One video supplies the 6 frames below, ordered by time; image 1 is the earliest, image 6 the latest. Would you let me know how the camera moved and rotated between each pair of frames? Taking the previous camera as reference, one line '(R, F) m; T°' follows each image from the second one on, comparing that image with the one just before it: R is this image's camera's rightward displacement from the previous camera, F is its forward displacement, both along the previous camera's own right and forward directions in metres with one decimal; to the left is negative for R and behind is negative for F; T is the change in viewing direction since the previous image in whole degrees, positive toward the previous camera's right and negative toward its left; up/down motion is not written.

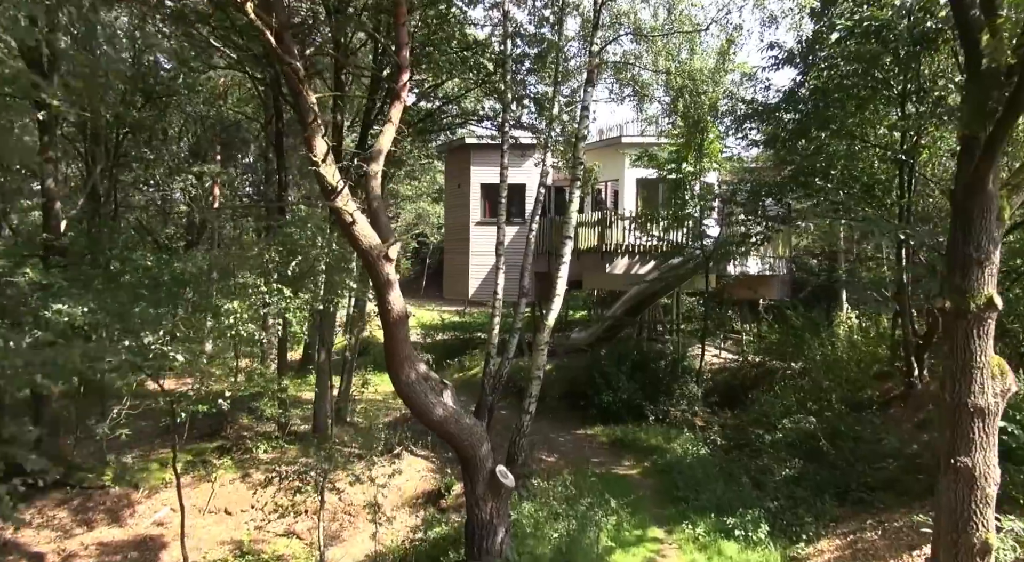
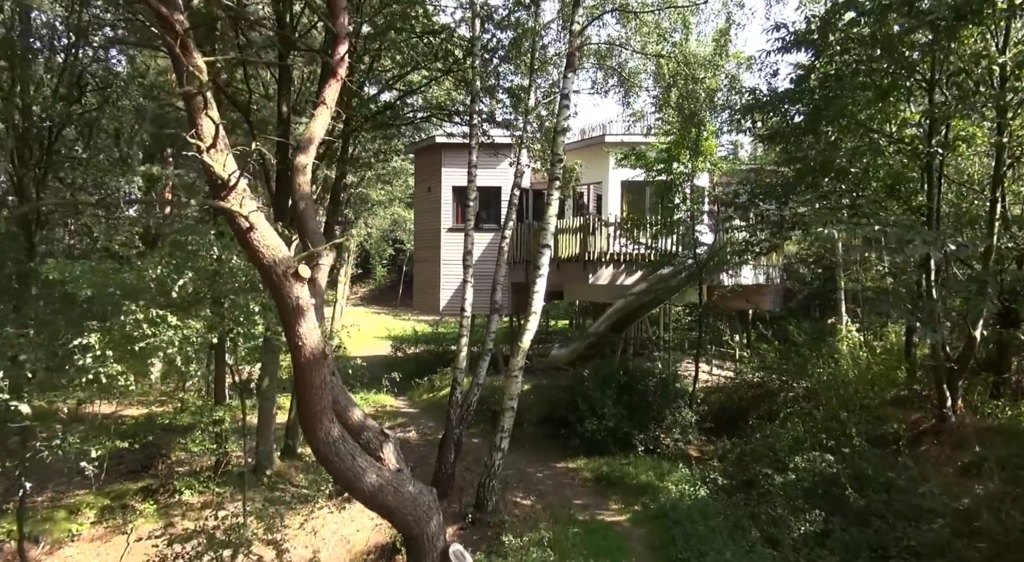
(+0.2, +1.5) m; +1°
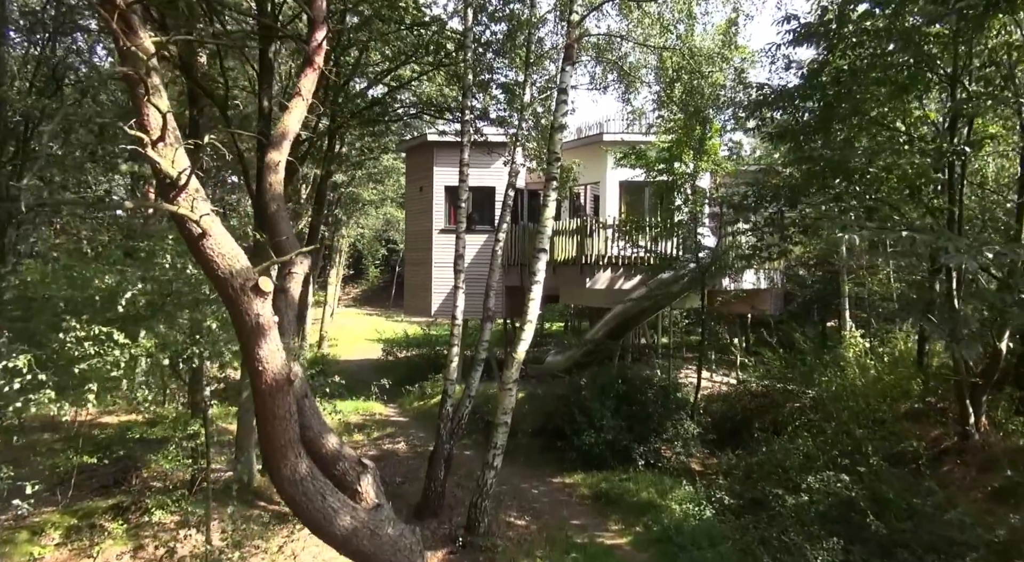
(0.0, +0.6) m; 0°
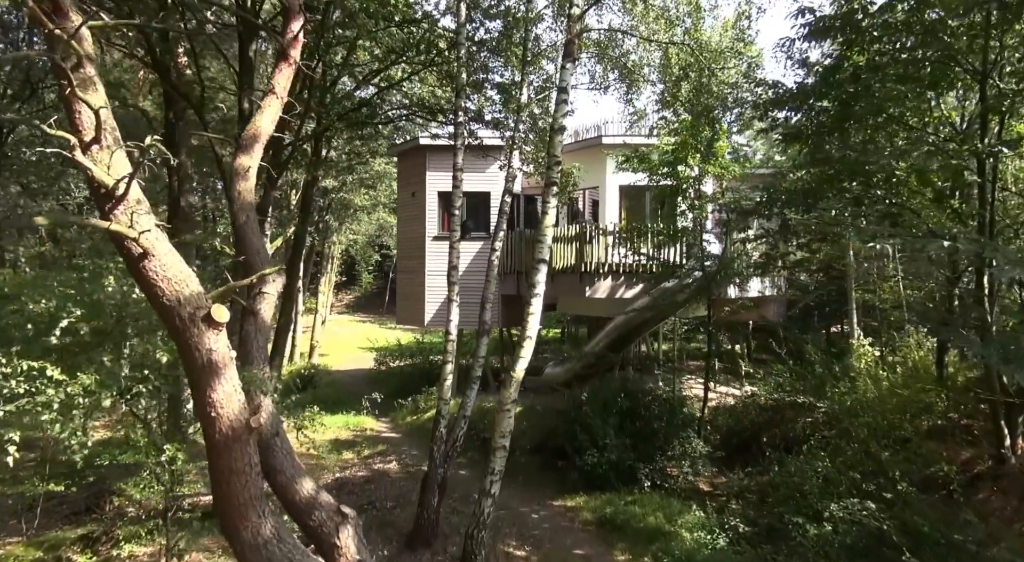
(0.0, +0.6) m; 0°
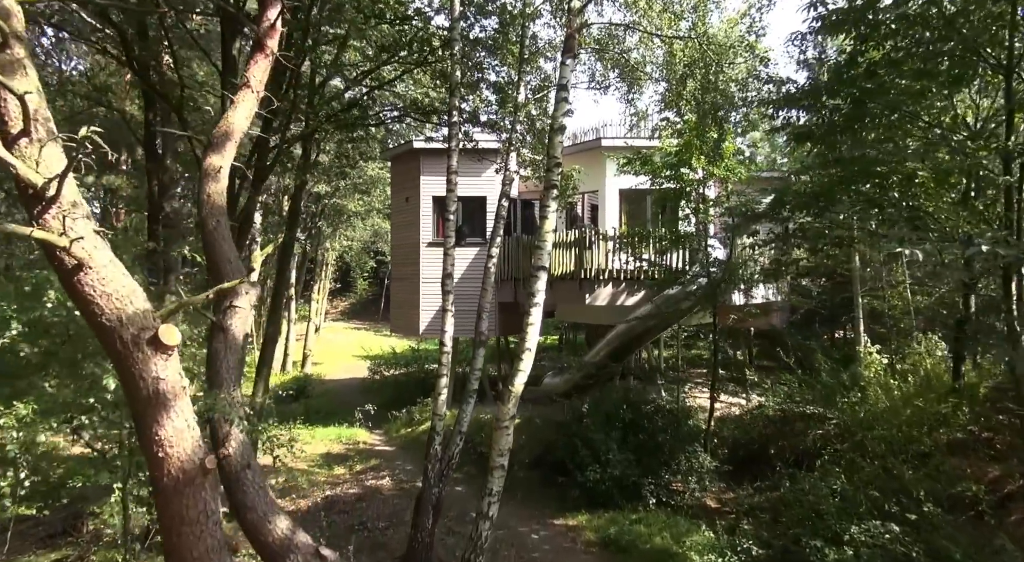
(0.0, +0.5) m; 0°
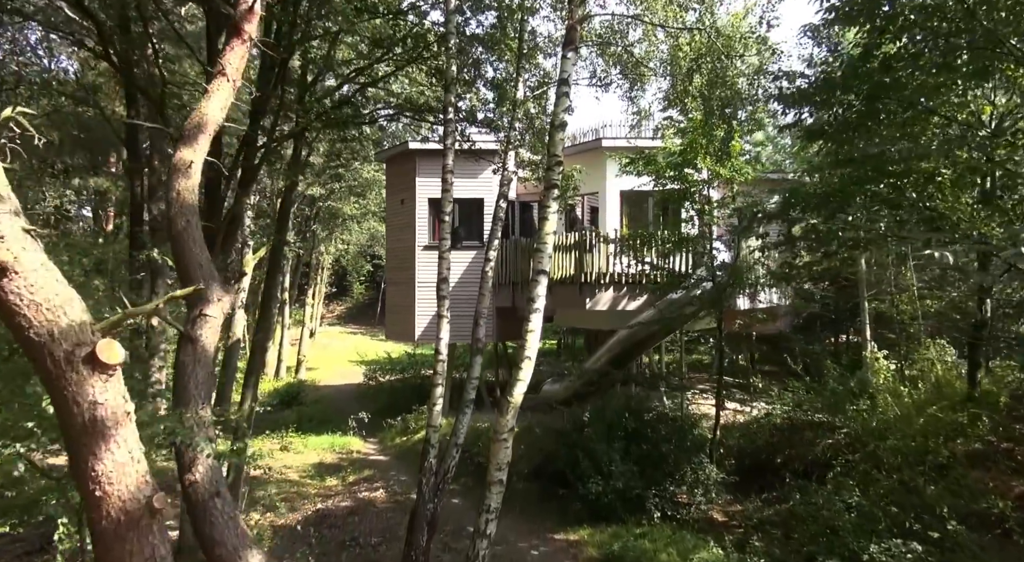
(0.0, +0.4) m; 0°
